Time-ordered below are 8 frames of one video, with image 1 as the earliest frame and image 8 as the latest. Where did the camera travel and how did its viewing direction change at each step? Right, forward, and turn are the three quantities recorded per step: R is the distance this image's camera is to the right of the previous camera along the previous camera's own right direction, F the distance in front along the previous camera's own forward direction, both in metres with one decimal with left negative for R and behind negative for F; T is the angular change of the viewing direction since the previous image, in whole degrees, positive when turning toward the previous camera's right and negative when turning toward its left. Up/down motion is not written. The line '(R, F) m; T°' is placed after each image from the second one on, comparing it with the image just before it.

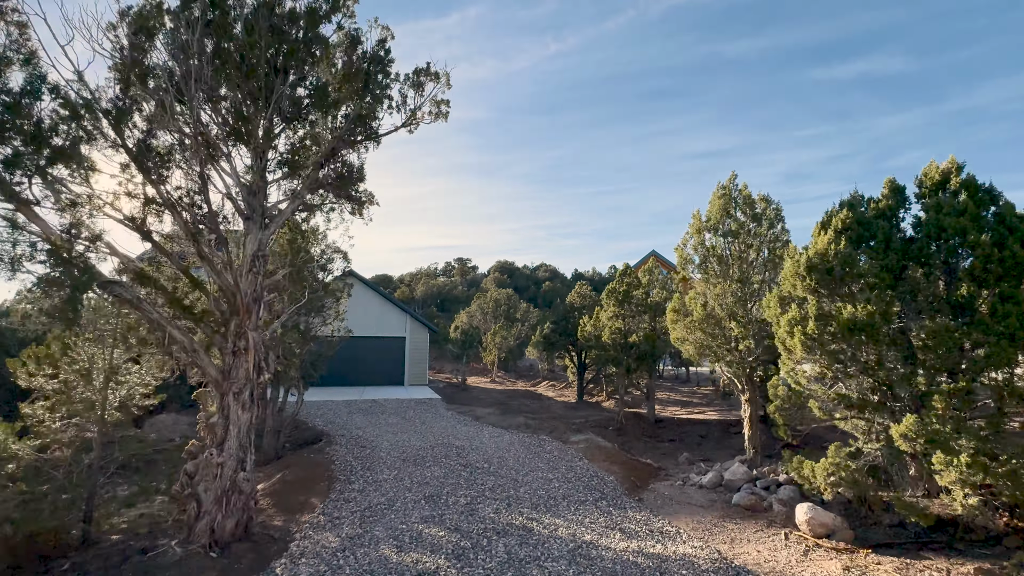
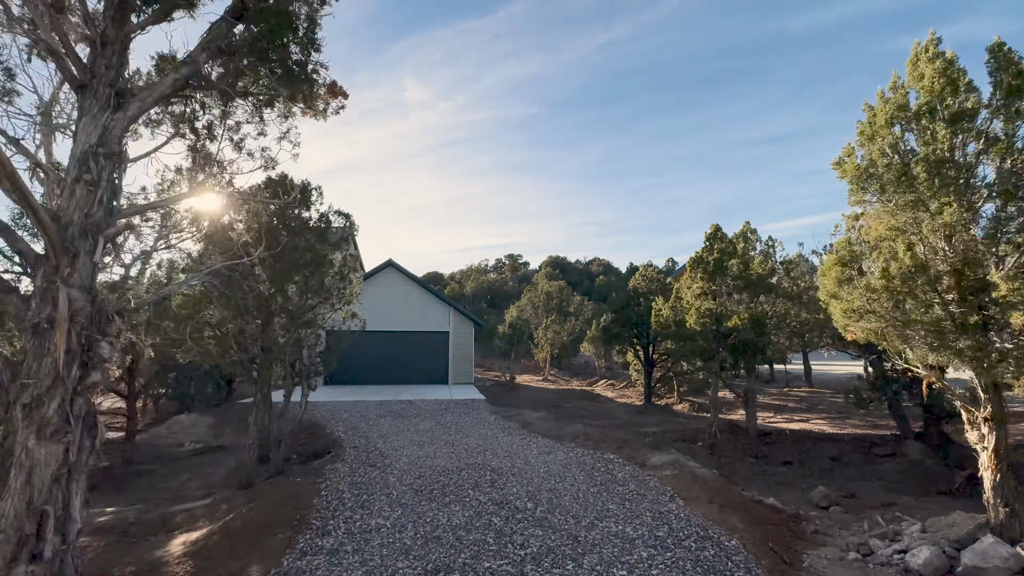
(0.0, +3.6) m; -6°
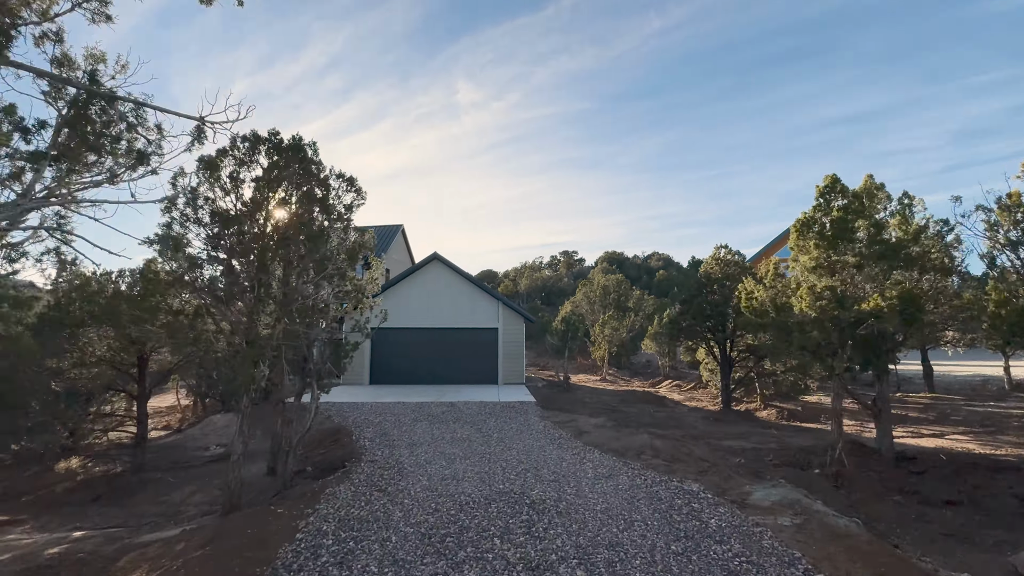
(+0.2, +2.6) m; -6°
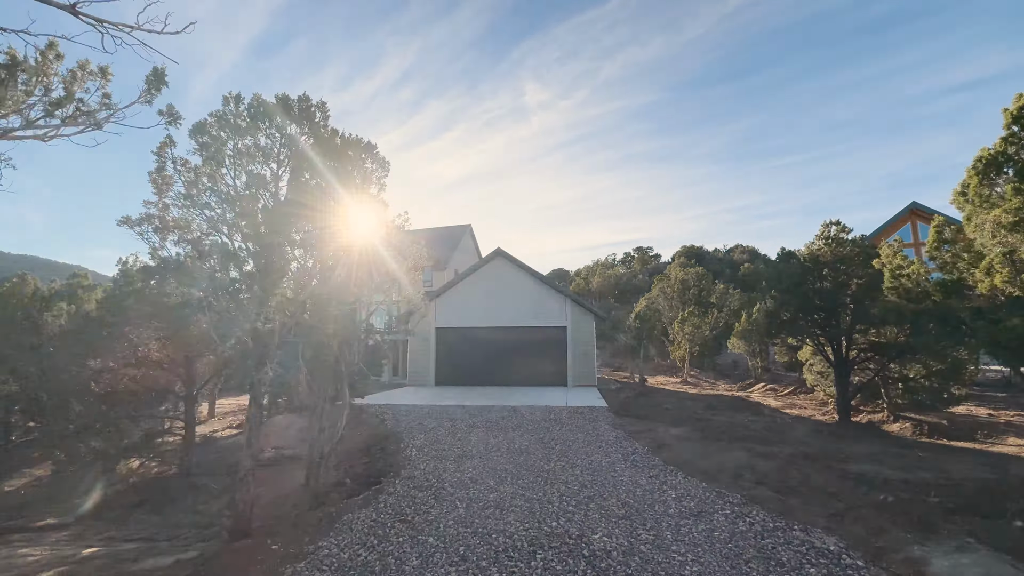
(+0.3, +1.9) m; -8°
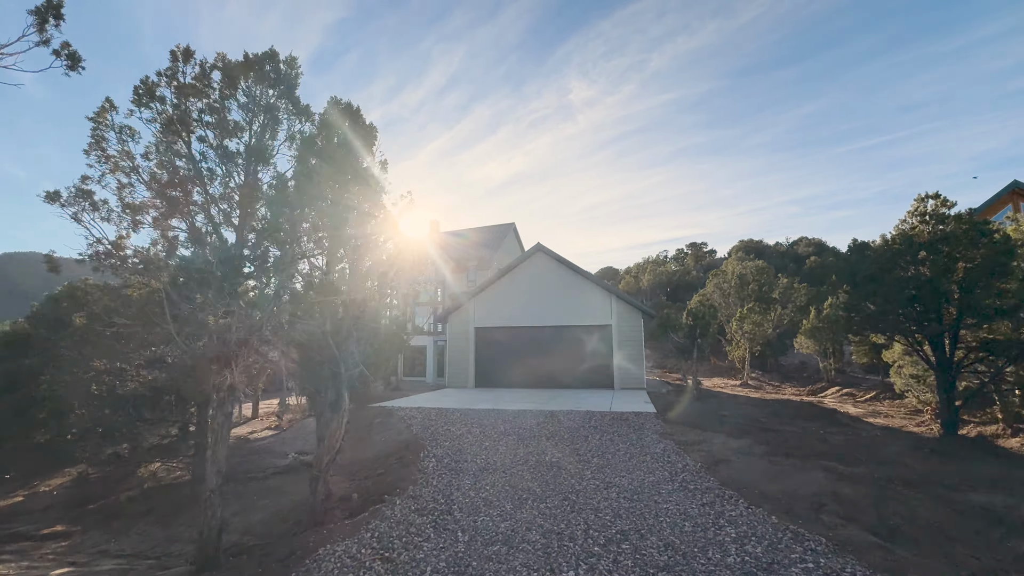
(+0.5, +1.5) m; -6°
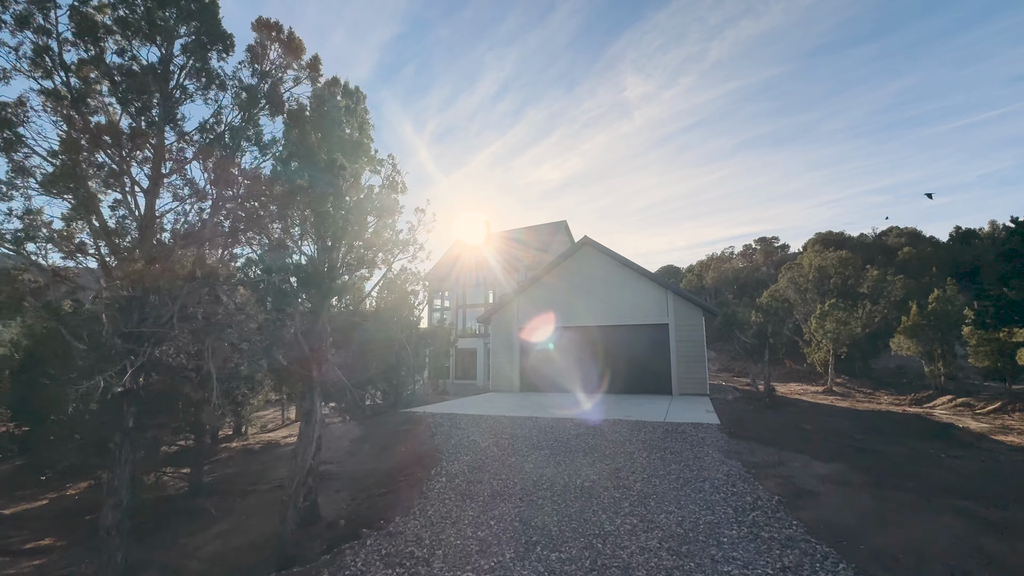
(+0.7, +2.0) m; -7°
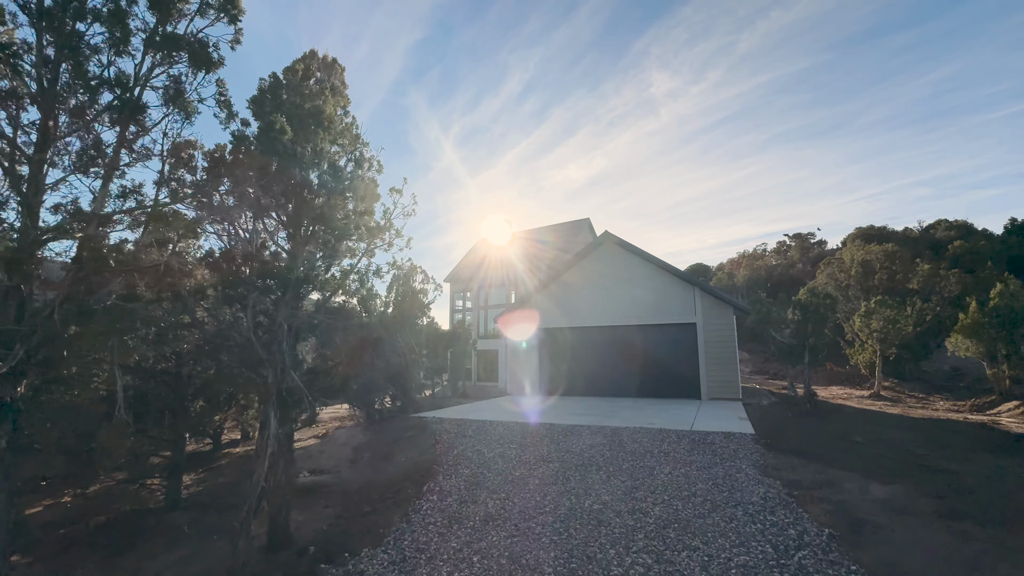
(+0.5, +1.2) m; -3°
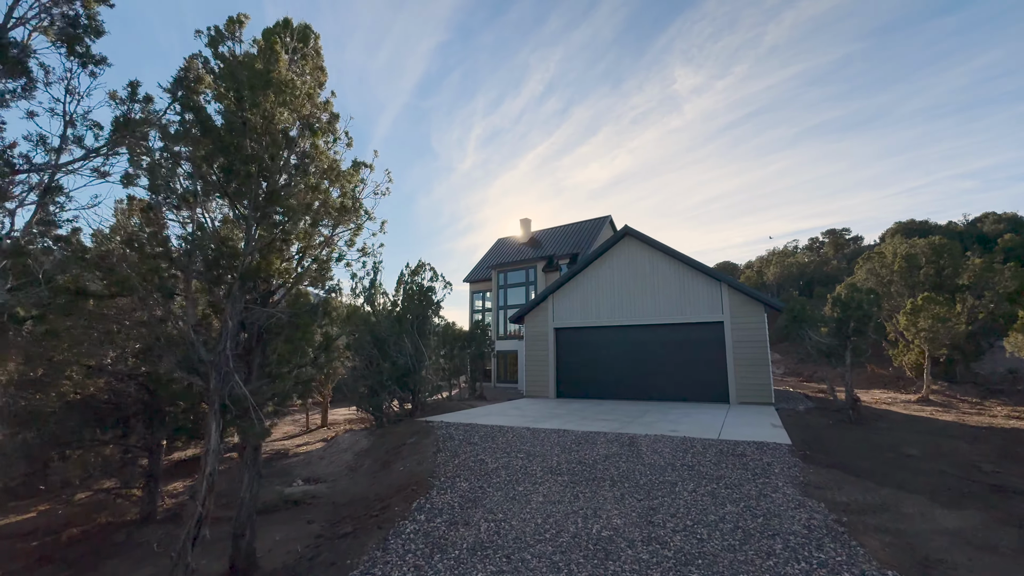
(+0.4, +1.1) m; -3°
